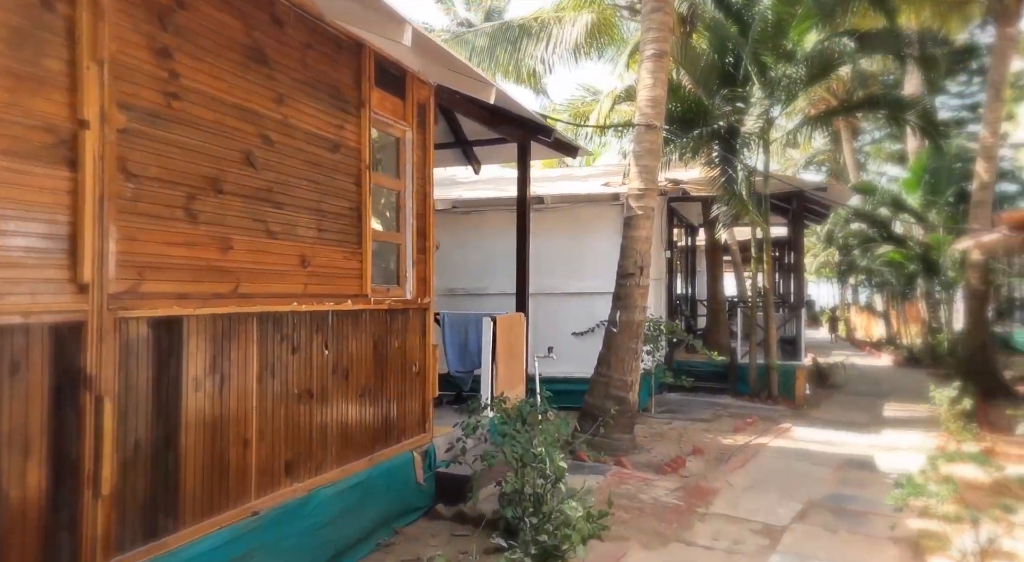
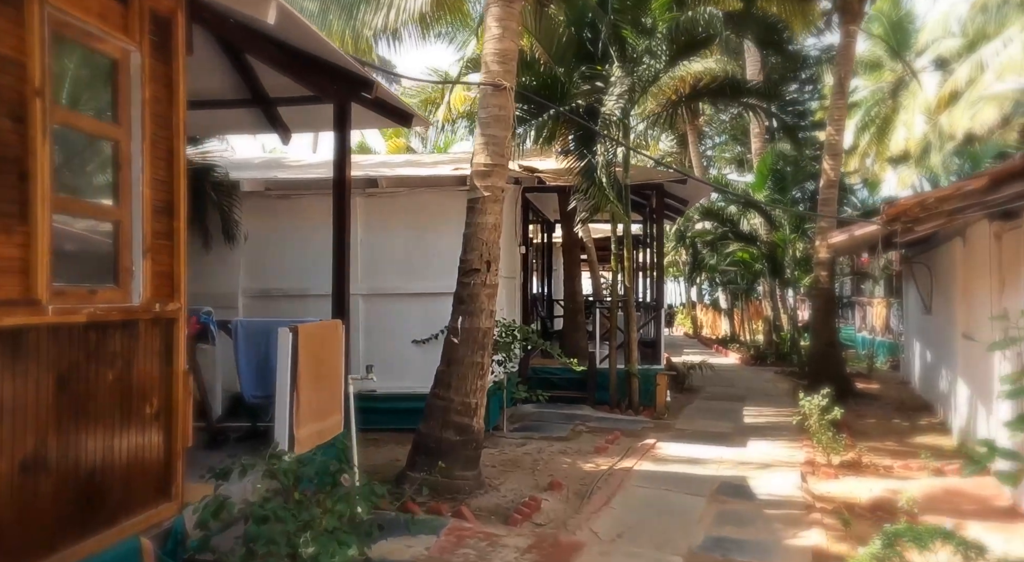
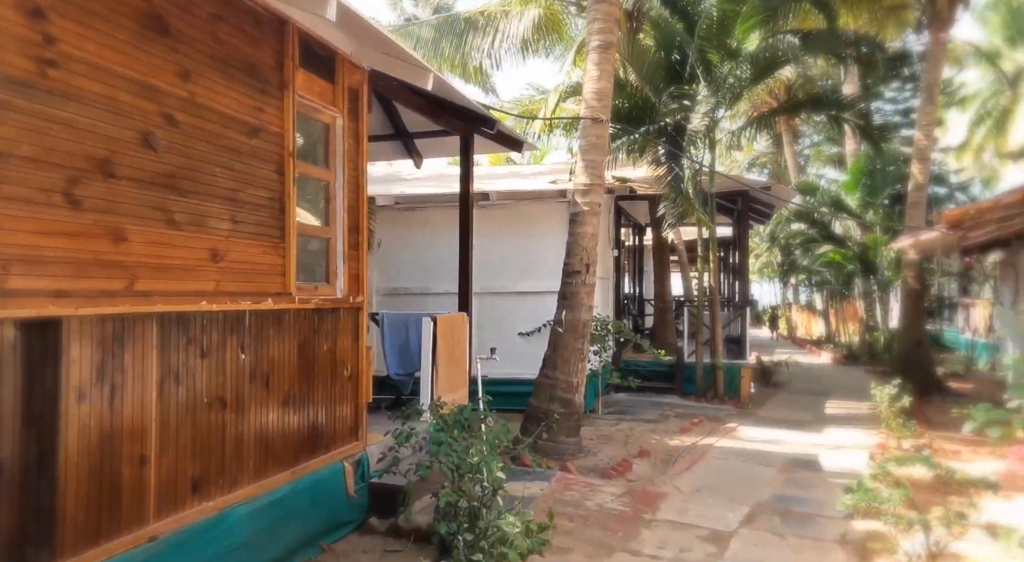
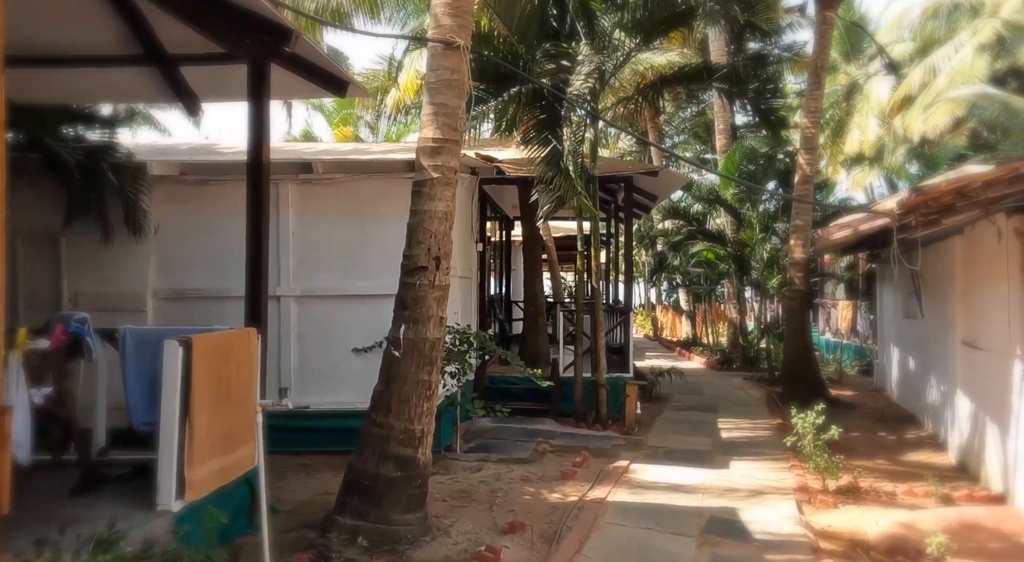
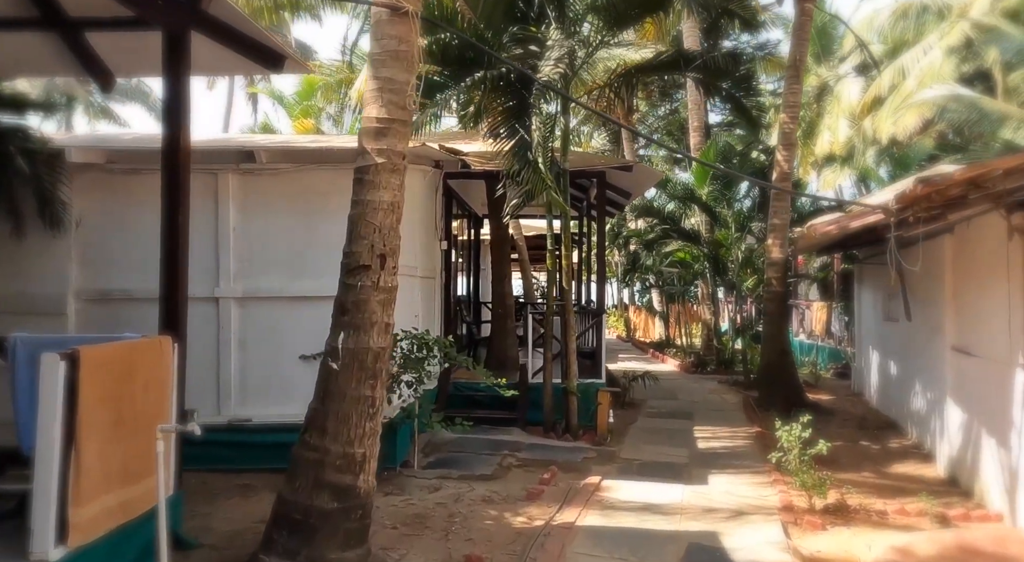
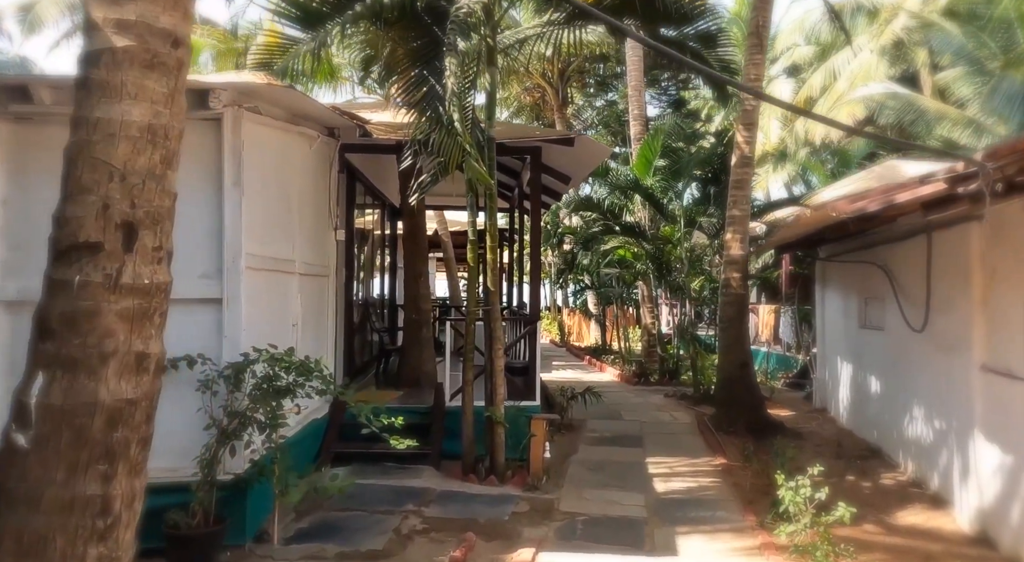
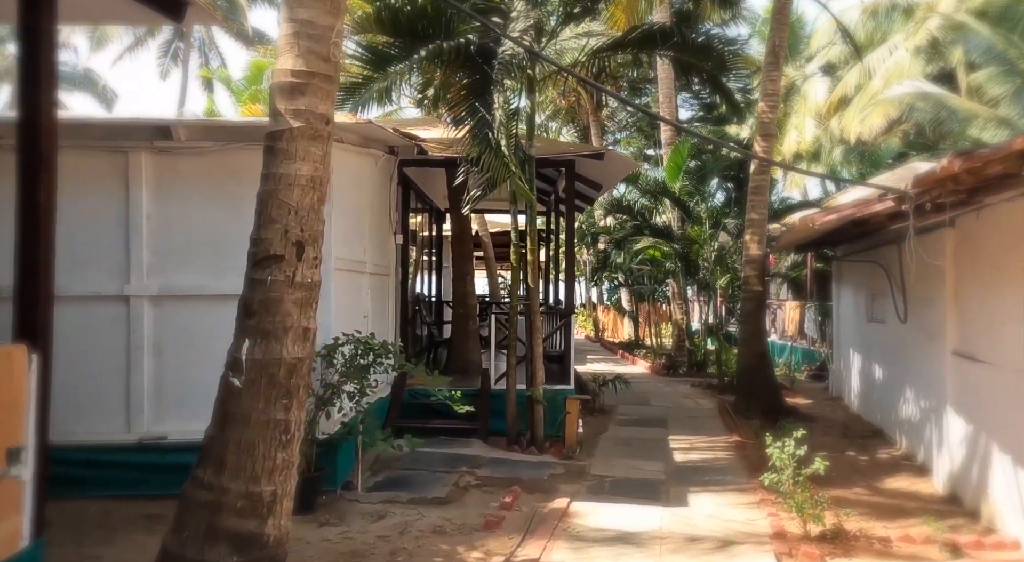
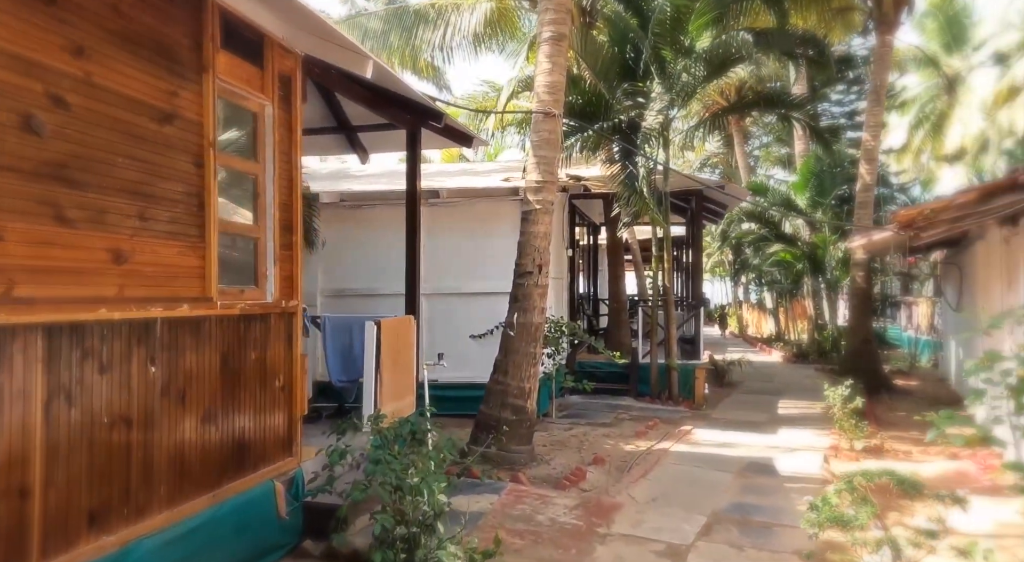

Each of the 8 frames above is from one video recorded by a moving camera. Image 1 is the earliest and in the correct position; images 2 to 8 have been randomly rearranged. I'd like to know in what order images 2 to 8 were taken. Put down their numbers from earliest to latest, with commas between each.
3, 8, 2, 4, 5, 7, 6
